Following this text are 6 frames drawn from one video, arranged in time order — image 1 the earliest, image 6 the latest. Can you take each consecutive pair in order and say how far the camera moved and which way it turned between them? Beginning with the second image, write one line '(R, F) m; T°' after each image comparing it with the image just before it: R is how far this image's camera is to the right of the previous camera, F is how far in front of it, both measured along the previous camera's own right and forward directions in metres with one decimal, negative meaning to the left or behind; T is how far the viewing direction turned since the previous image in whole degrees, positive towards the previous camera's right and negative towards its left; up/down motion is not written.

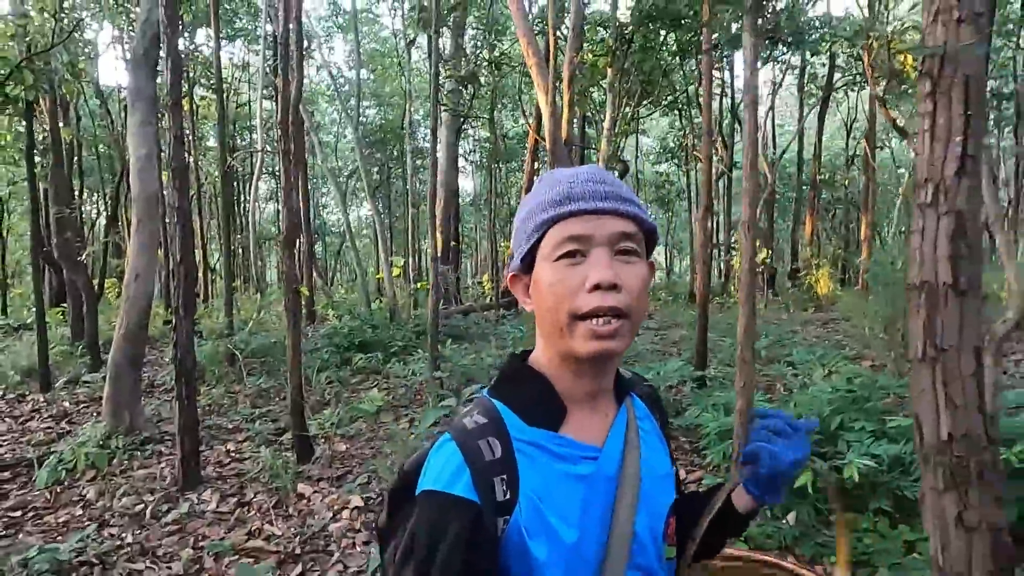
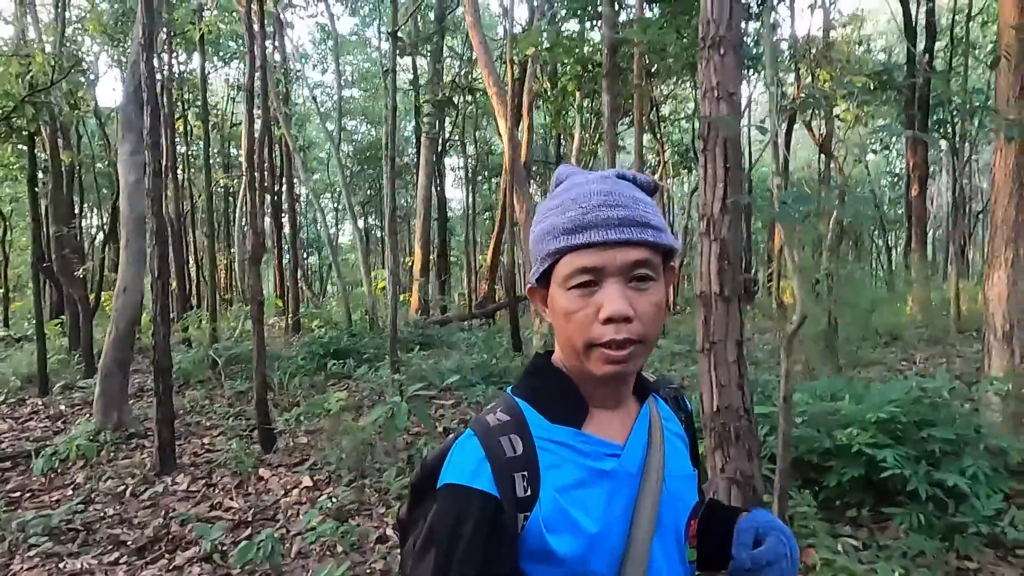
(+0.6, -0.8) m; 0°
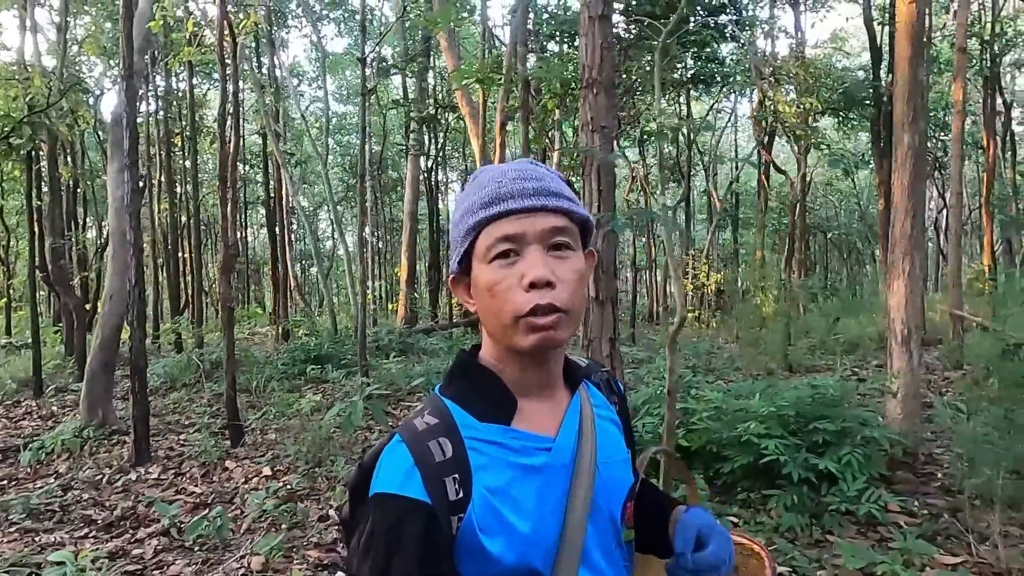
(+0.5, -0.5) m; 0°
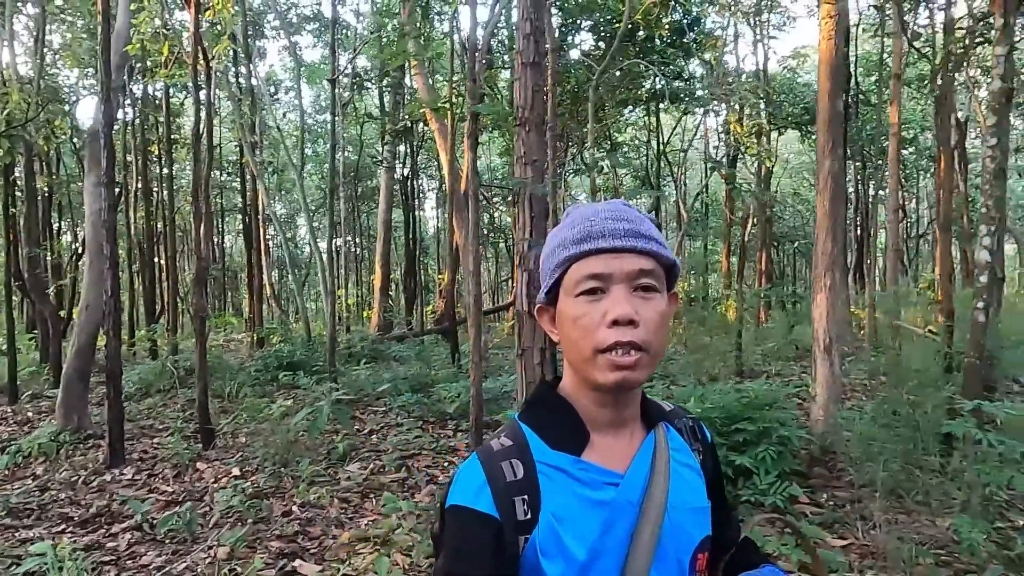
(+0.2, -0.4) m; +2°
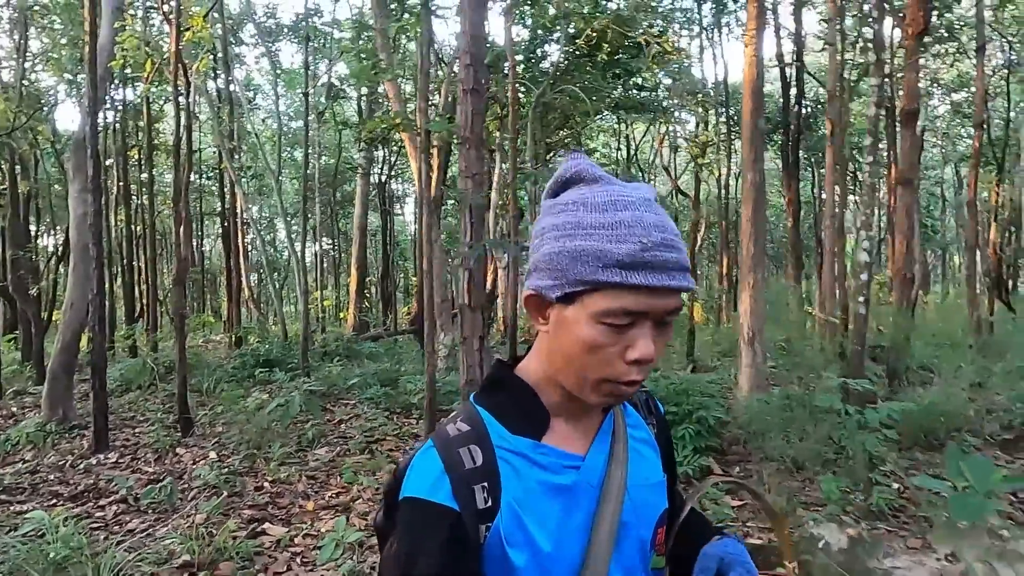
(+0.3, -0.6) m; +2°
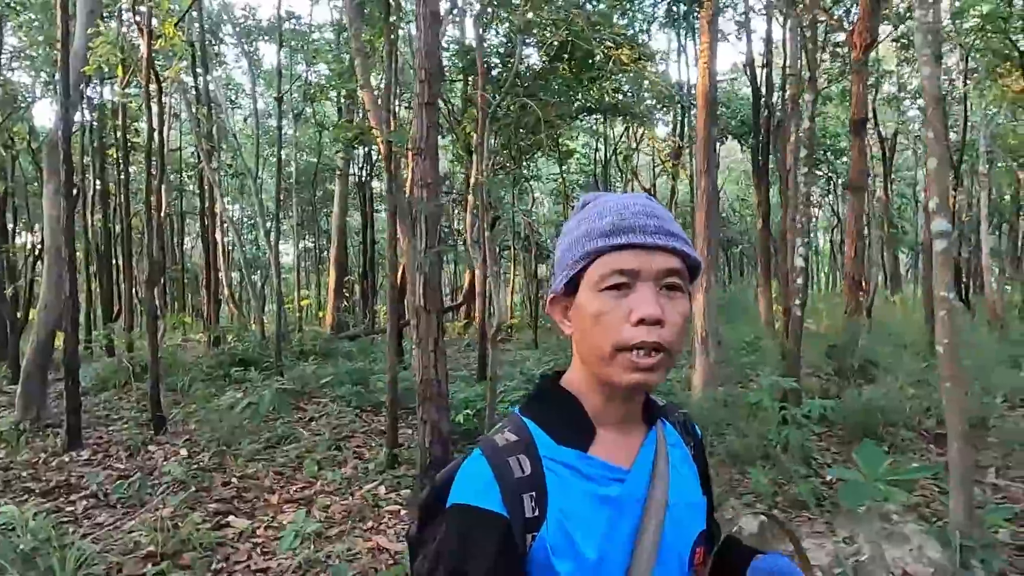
(+0.2, -0.3) m; +1°
